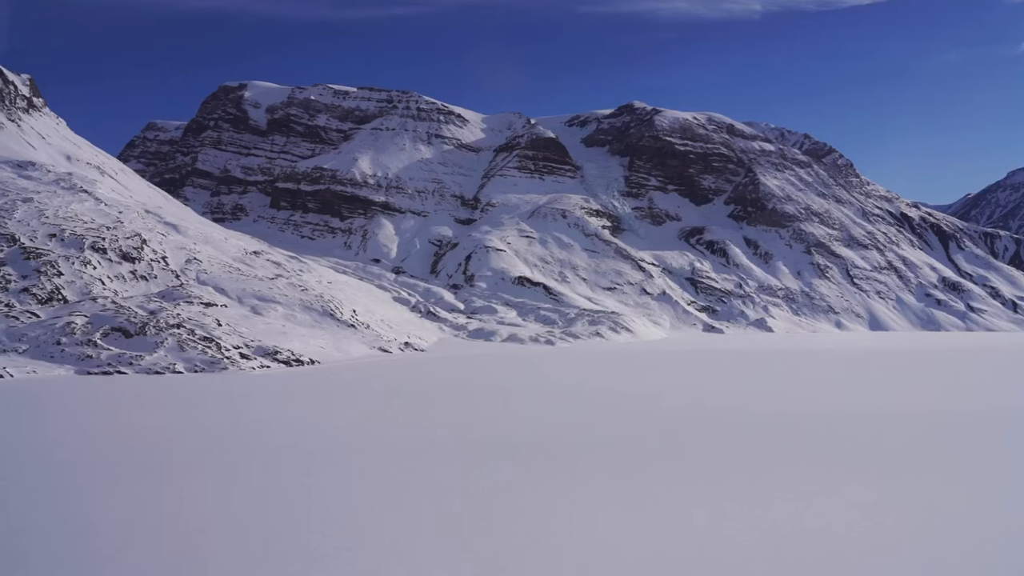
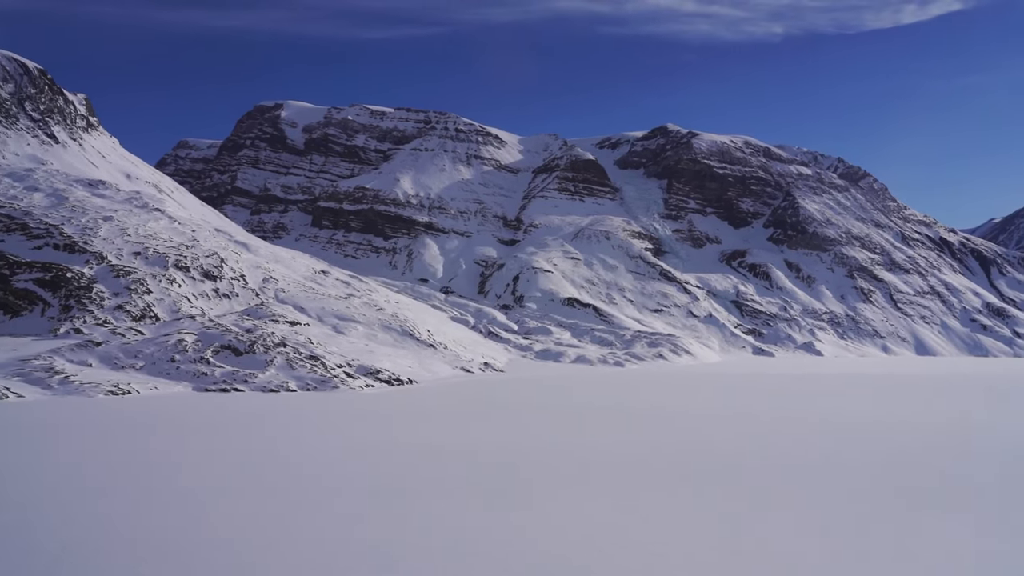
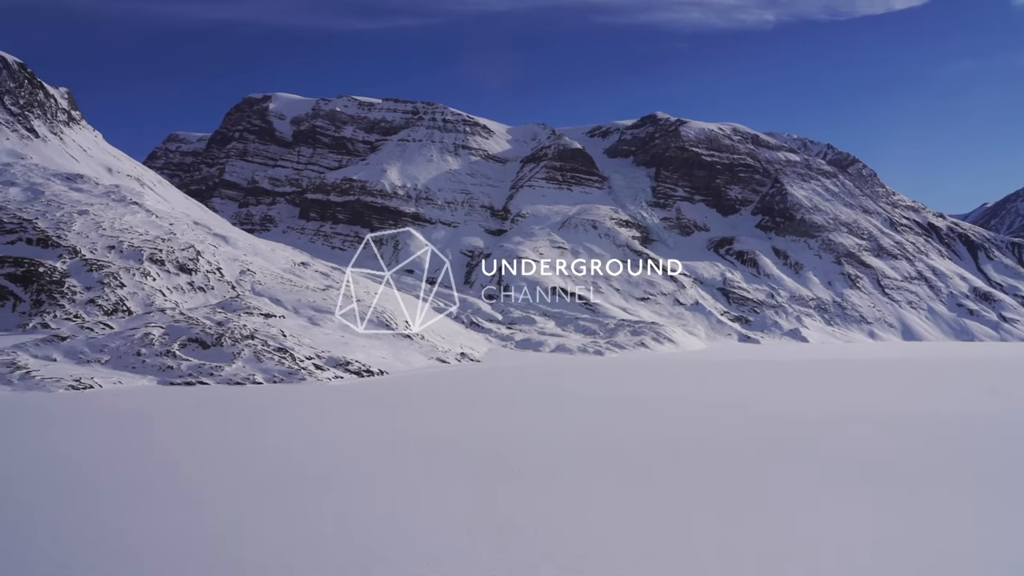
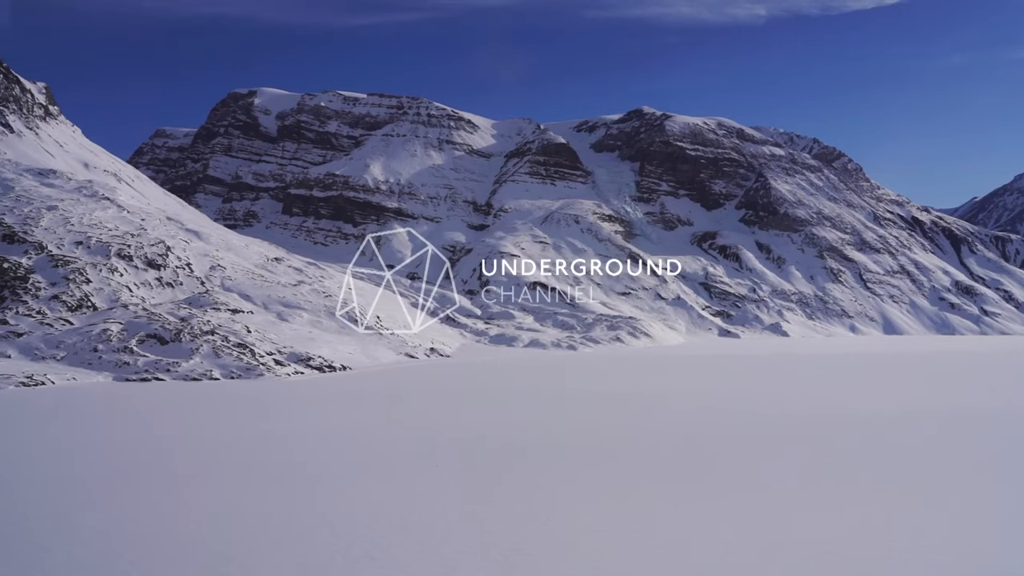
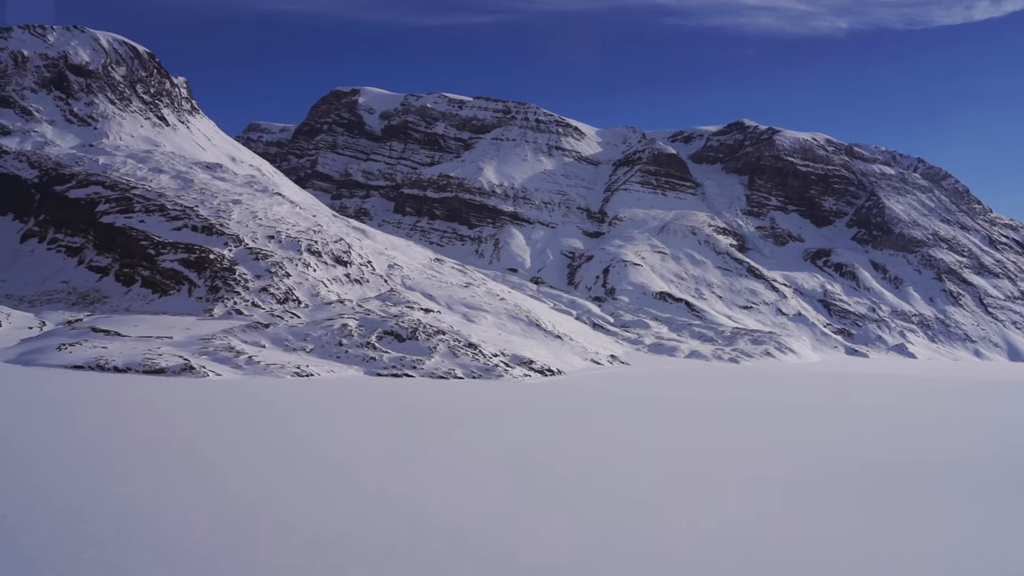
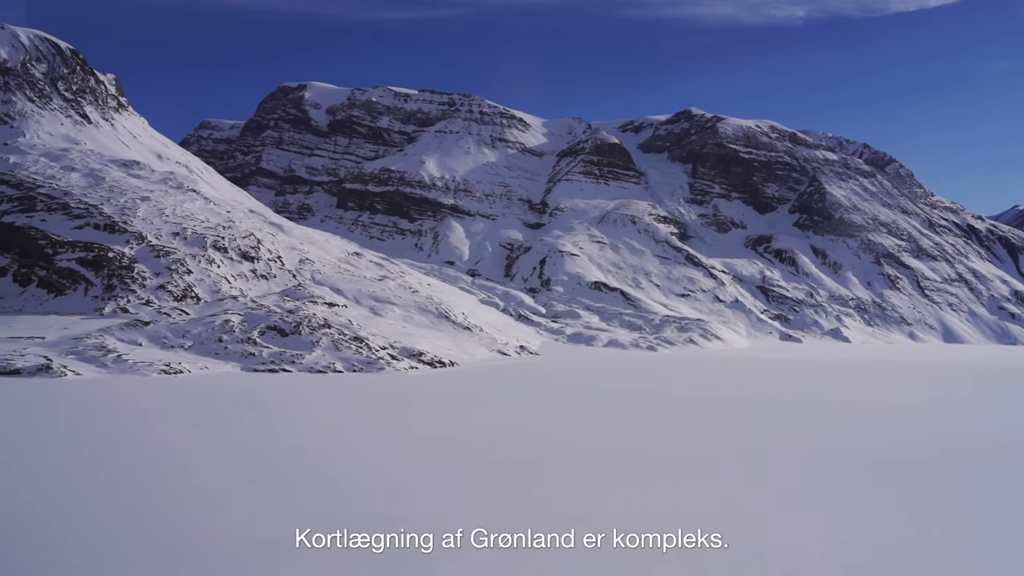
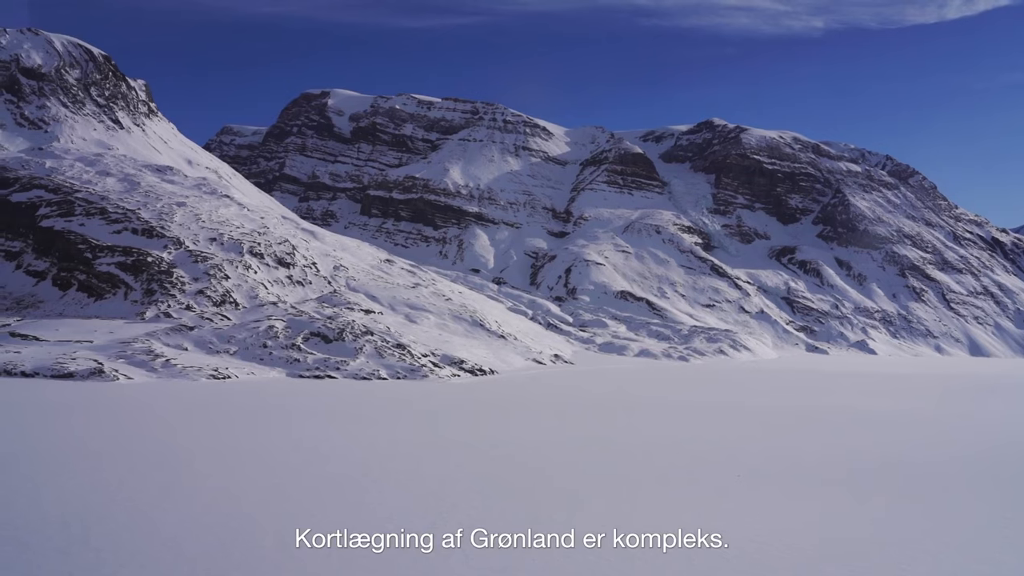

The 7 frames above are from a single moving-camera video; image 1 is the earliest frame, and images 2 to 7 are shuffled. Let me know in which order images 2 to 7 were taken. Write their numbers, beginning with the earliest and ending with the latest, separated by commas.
4, 3, 2, 6, 7, 5
